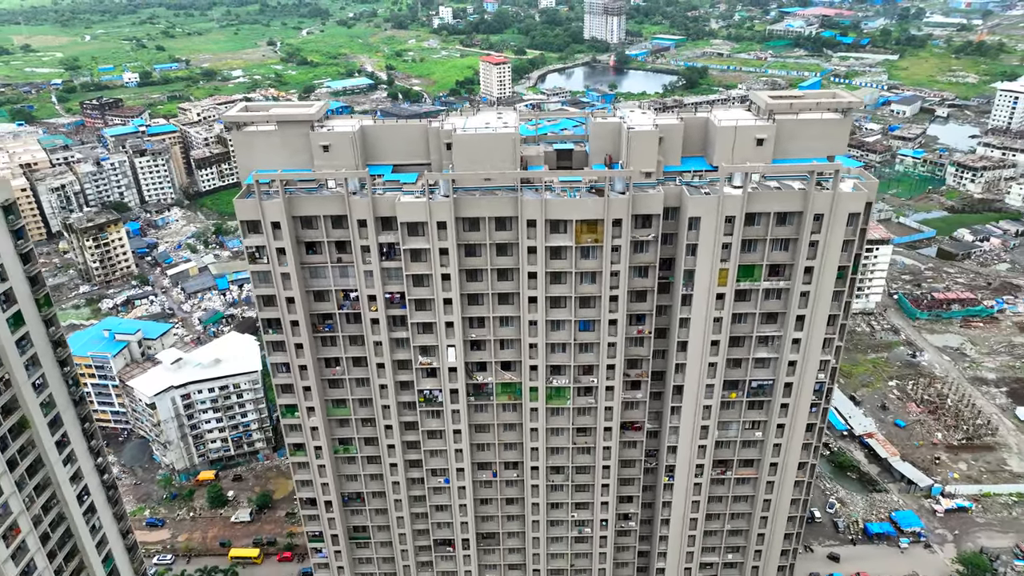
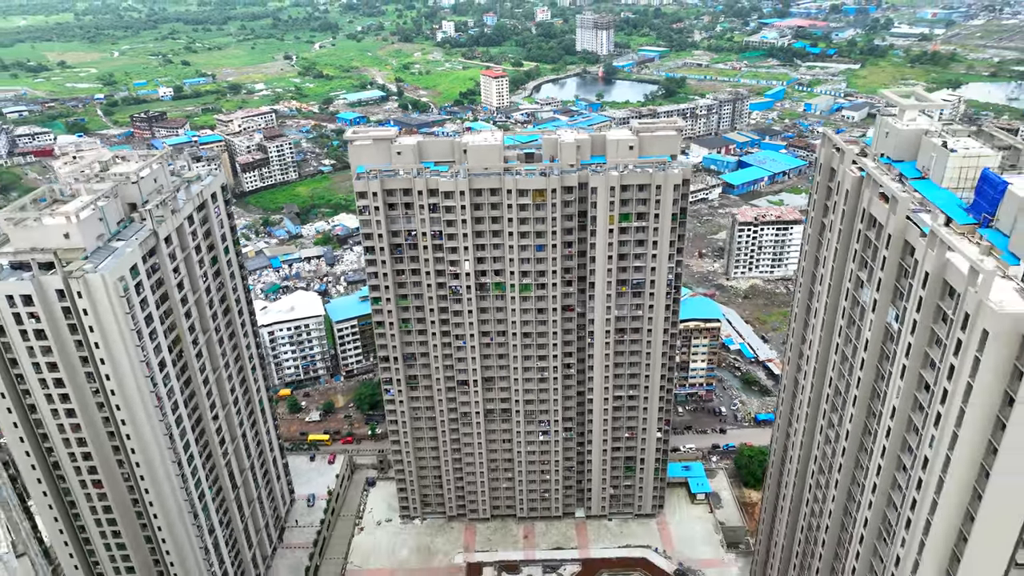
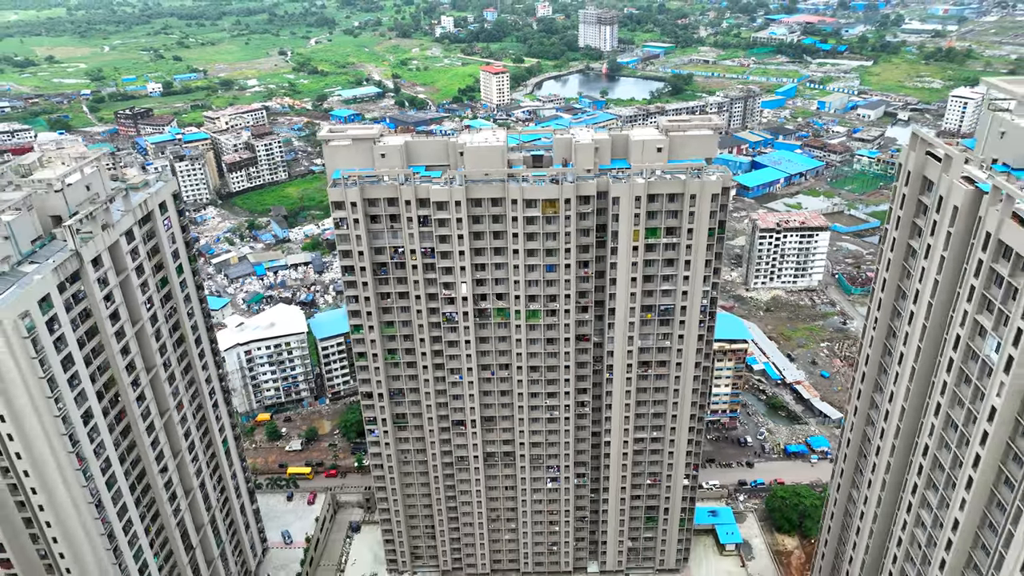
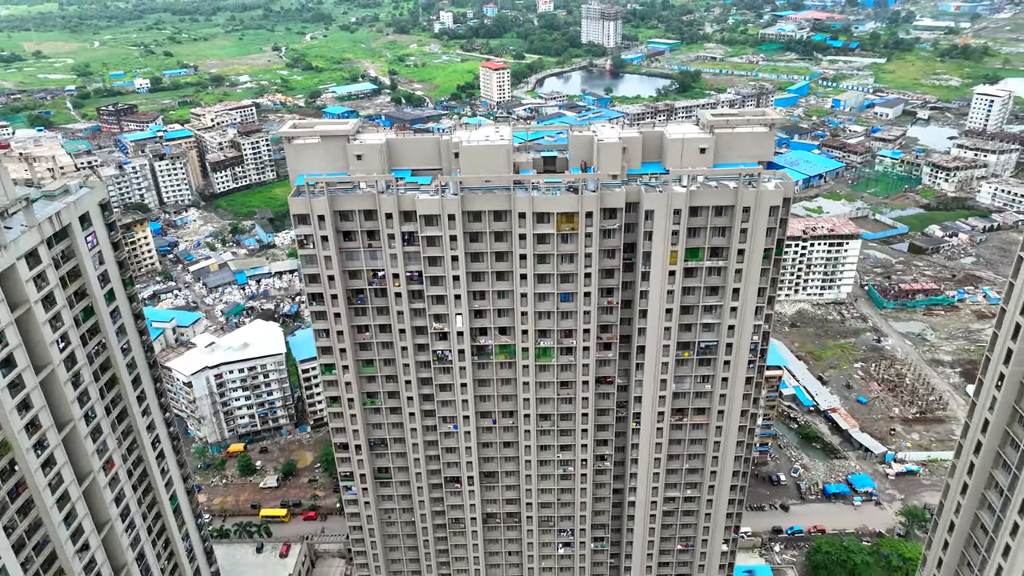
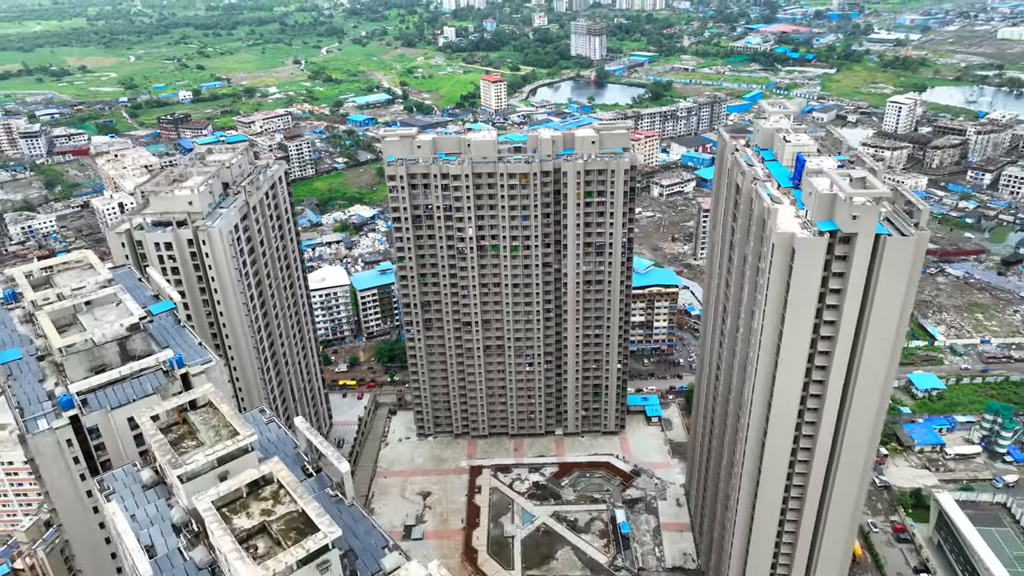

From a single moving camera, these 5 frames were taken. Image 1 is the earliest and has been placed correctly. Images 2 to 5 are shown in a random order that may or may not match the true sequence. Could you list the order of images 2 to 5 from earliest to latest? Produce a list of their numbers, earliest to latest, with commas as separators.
4, 3, 2, 5
